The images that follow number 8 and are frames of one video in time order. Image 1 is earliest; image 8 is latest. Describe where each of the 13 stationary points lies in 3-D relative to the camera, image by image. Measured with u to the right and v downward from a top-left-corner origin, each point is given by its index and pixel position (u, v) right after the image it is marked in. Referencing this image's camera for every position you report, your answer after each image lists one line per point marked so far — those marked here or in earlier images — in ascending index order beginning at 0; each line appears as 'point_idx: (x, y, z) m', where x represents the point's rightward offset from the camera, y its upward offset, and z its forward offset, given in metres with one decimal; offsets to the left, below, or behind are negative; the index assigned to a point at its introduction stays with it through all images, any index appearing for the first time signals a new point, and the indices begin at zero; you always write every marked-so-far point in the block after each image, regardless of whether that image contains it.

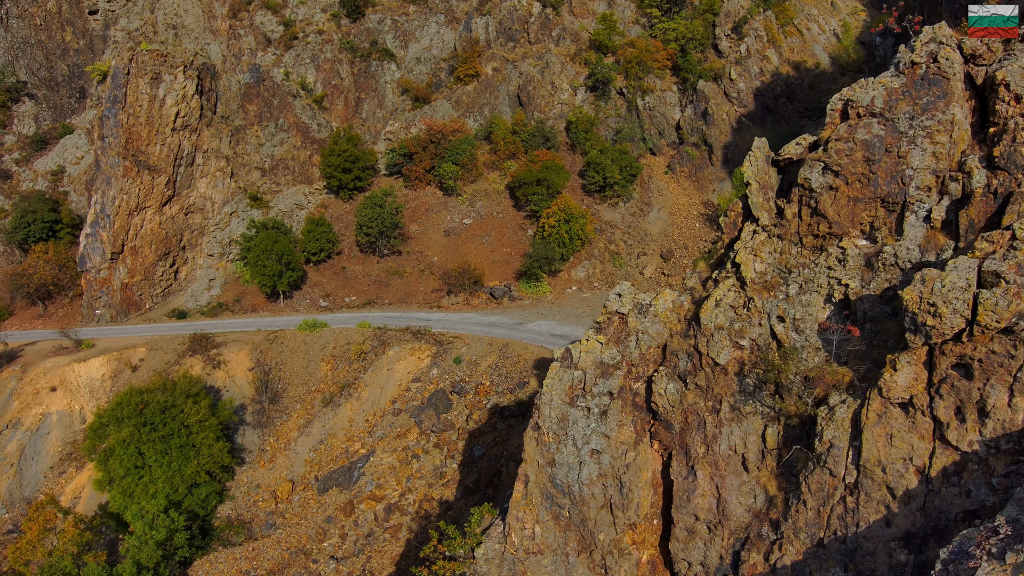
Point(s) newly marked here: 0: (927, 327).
0: (+4.2, -0.4, +6.5) m
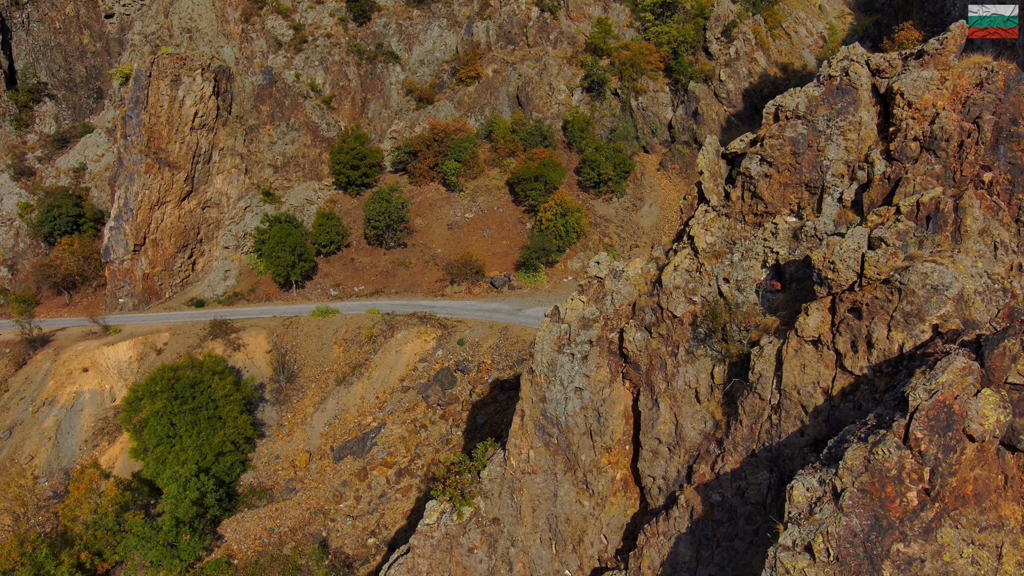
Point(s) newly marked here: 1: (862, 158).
0: (+4.2, +0.1, +8.4) m
1: (+5.2, +1.9, +9.4) m
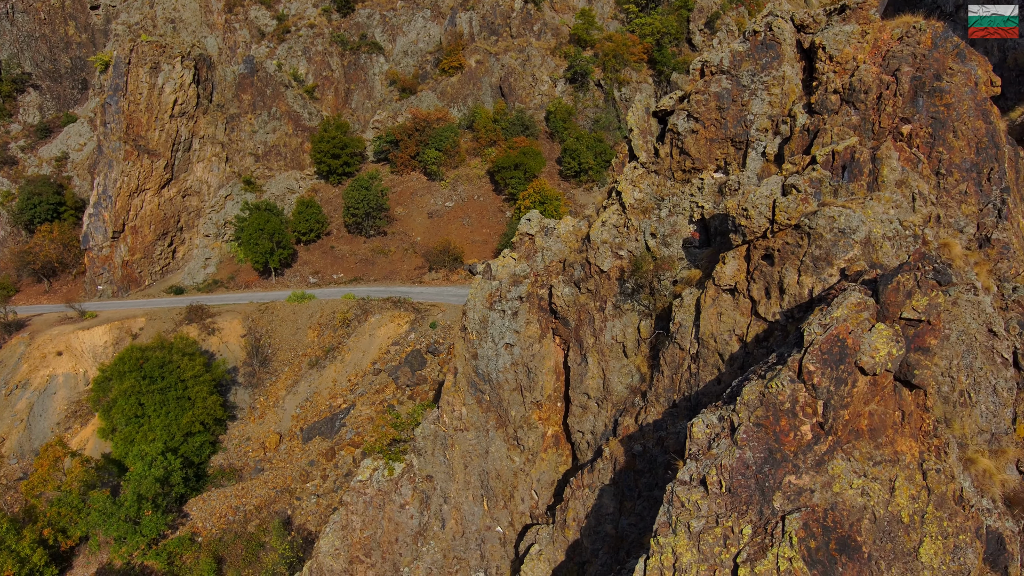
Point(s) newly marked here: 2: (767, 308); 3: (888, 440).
0: (+3.1, +0.8, +8.5) m
1: (+4.1, +2.6, +9.5) m
2: (+3.3, -0.2, +8.2) m
3: (+4.1, -1.7, +6.9) m
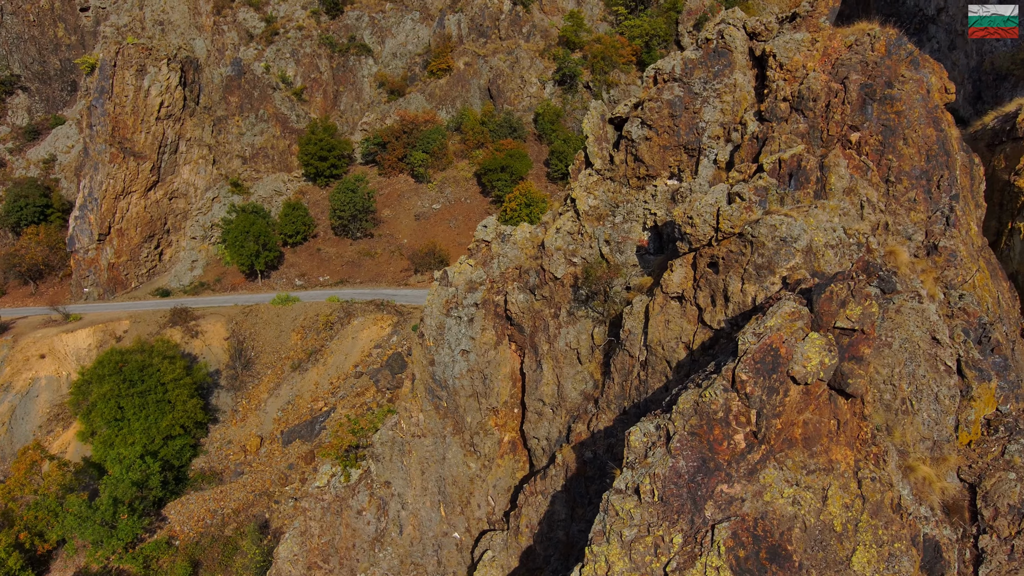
0: (+2.4, +0.7, +8.5) m
1: (+3.4, +2.5, +9.5) m
2: (+2.6, -0.4, +8.2) m
3: (+3.4, -1.8, +7.0) m
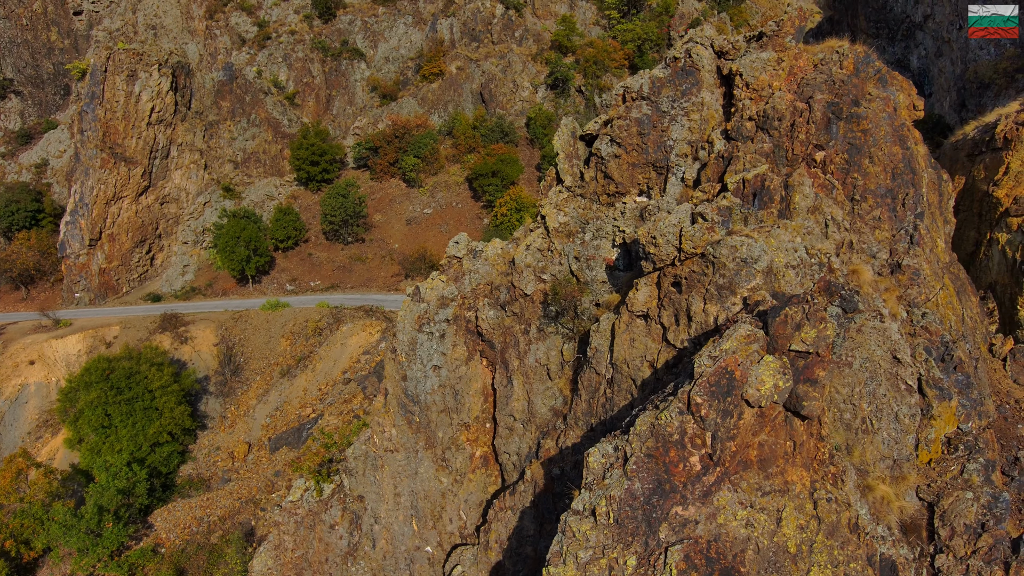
0: (+1.9, +0.4, +8.6) m
1: (+2.9, +2.3, +9.6) m
2: (+2.2, -0.6, +8.3) m
3: (+2.9, -2.0, +7.0) m
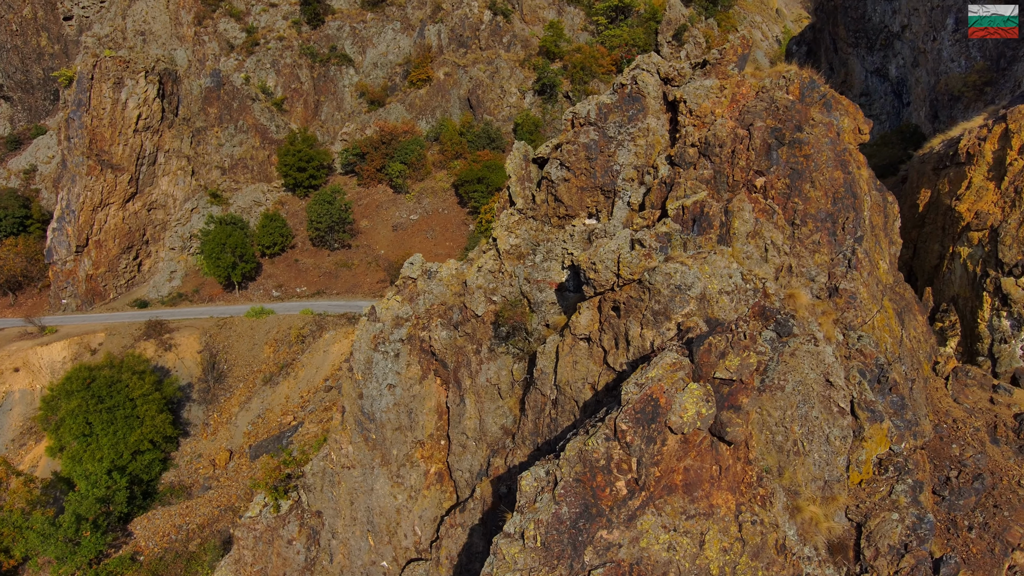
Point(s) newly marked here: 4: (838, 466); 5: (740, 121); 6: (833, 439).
0: (+1.1, +0.1, +8.8) m
1: (+2.1, +1.9, +9.8) m
2: (+1.4, -0.9, +8.5) m
3: (+2.2, -2.4, +7.3) m
4: (+4.3, -2.3, +8.3) m
5: (+3.4, +2.5, +9.6) m
6: (+4.2, -2.0, +8.3) m
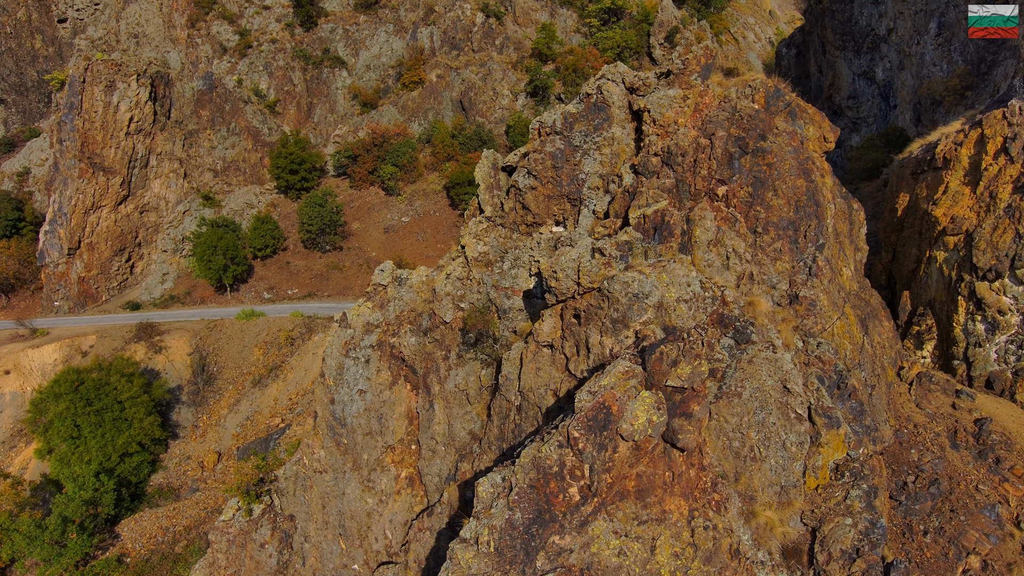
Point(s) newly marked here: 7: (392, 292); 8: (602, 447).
0: (+0.6, 0.0, +8.9) m
1: (+1.6, +1.8, +9.9) m
2: (+0.9, -1.1, +8.6) m
3: (+1.7, -2.5, +7.4) m
4: (+3.7, -2.4, +8.4) m
5: (+2.9, +2.4, +9.7) m
6: (+3.7, -2.1, +8.4) m
7: (-2.0, -0.1, +10.8) m
8: (+1.0, -1.8, +7.1) m
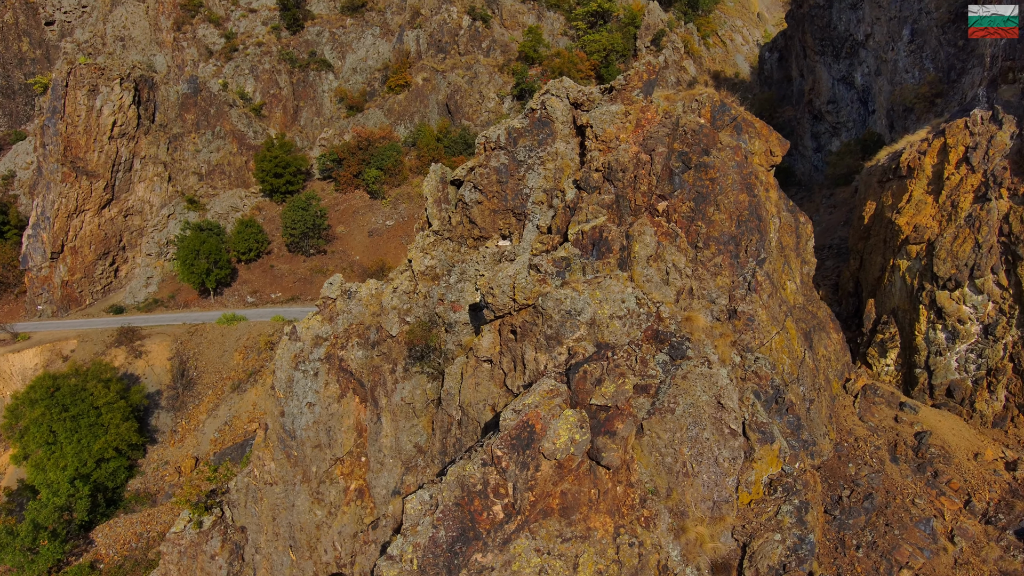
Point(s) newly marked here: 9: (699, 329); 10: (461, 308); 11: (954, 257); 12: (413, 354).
0: (-0.3, -0.2, +8.9) m
1: (+0.8, +1.6, +10.0) m
2: (0.0, -1.3, +8.7) m
3: (+0.8, -2.7, +7.4) m
4: (+2.9, -2.7, +8.5) m
5: (+2.0, +2.2, +9.7) m
6: (+2.8, -2.3, +8.5) m
7: (-2.9, -0.3, +10.9) m
8: (+0.1, -2.0, +7.2) m
9: (+2.6, -0.6, +8.9) m
10: (-0.6, -0.3, +10.0) m
11: (+8.9, +0.6, +12.9) m
12: (-1.6, -1.1, +10.3) m
